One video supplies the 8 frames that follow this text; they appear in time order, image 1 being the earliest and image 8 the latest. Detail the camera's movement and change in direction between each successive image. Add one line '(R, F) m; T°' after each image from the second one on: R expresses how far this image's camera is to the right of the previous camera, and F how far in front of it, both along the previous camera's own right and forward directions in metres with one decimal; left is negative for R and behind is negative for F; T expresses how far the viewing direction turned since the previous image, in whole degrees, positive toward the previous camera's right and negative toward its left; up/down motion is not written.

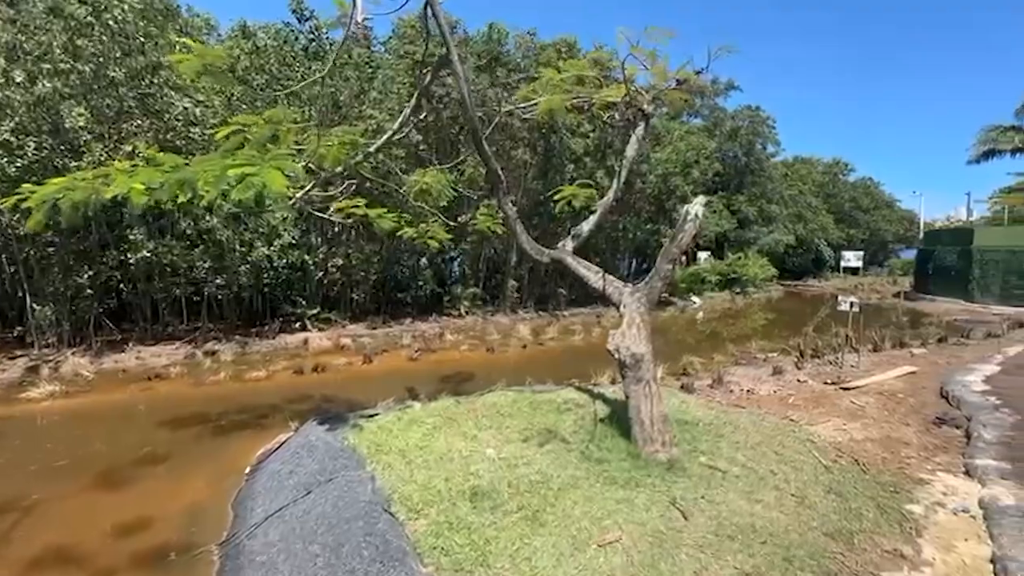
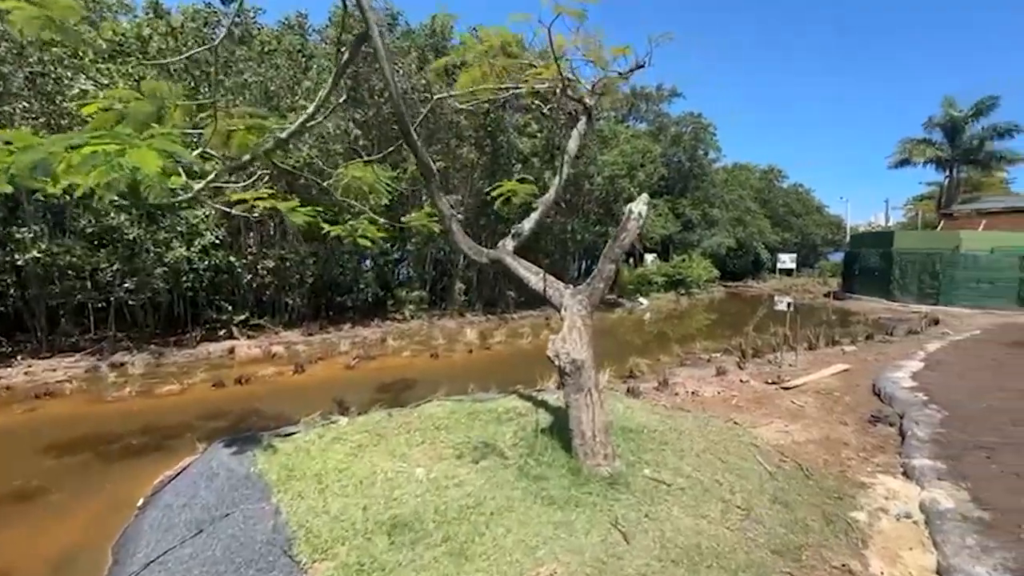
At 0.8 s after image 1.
(+0.2, +0.4) m; +6°
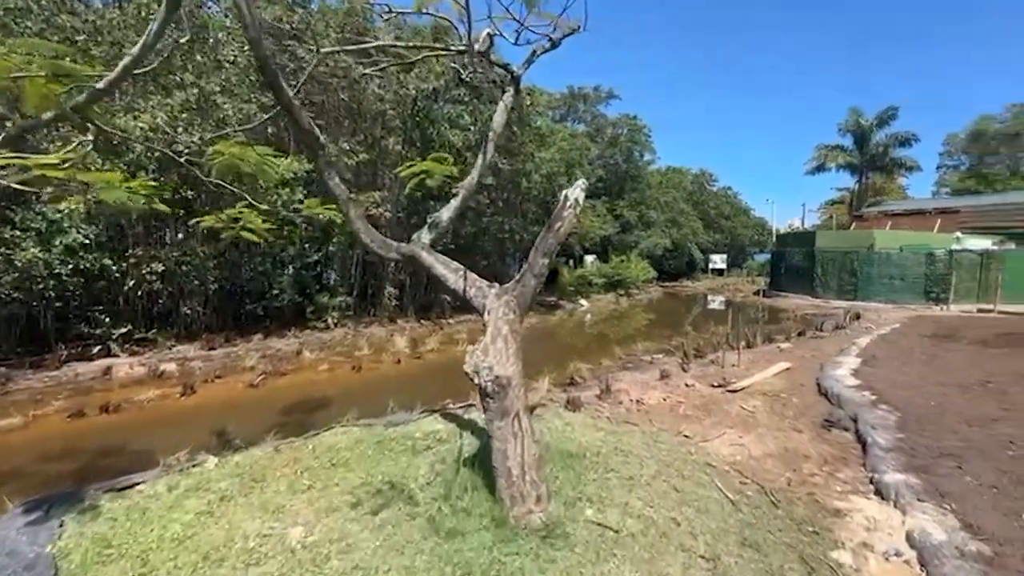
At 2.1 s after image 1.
(+0.3, +1.0) m; +7°
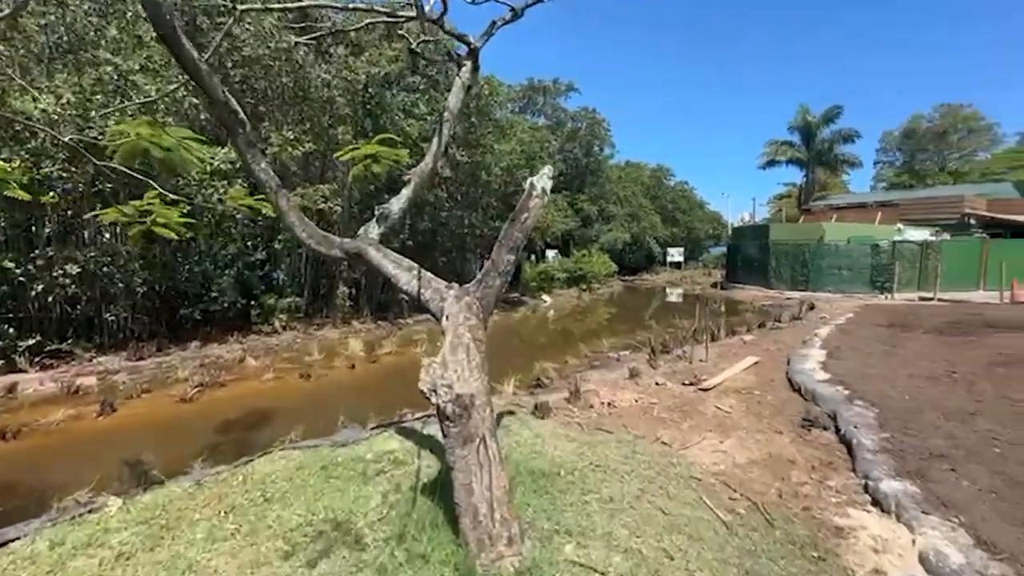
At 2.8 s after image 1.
(0.0, +0.6) m; +5°
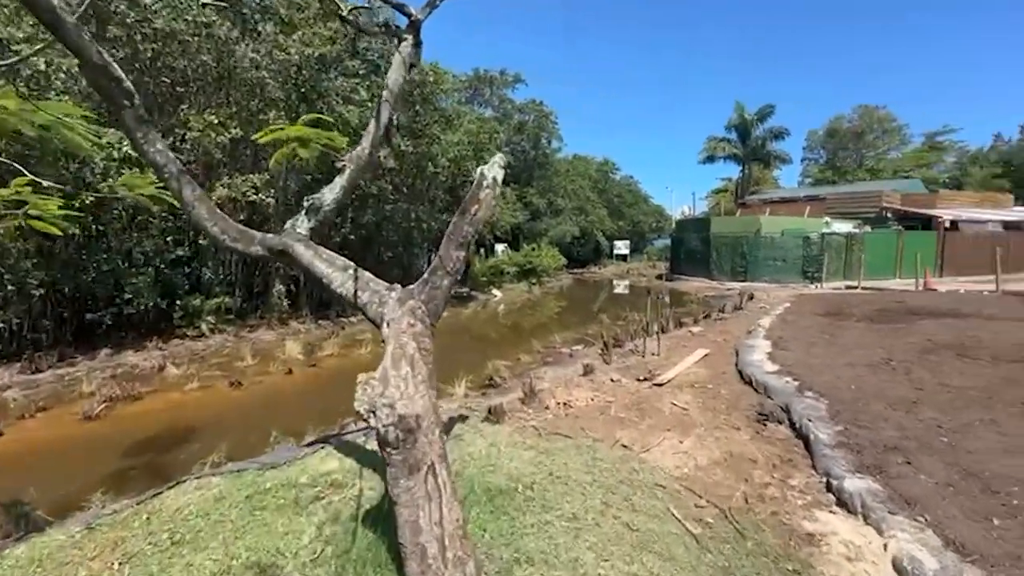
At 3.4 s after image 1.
(0.0, +0.4) m; +6°
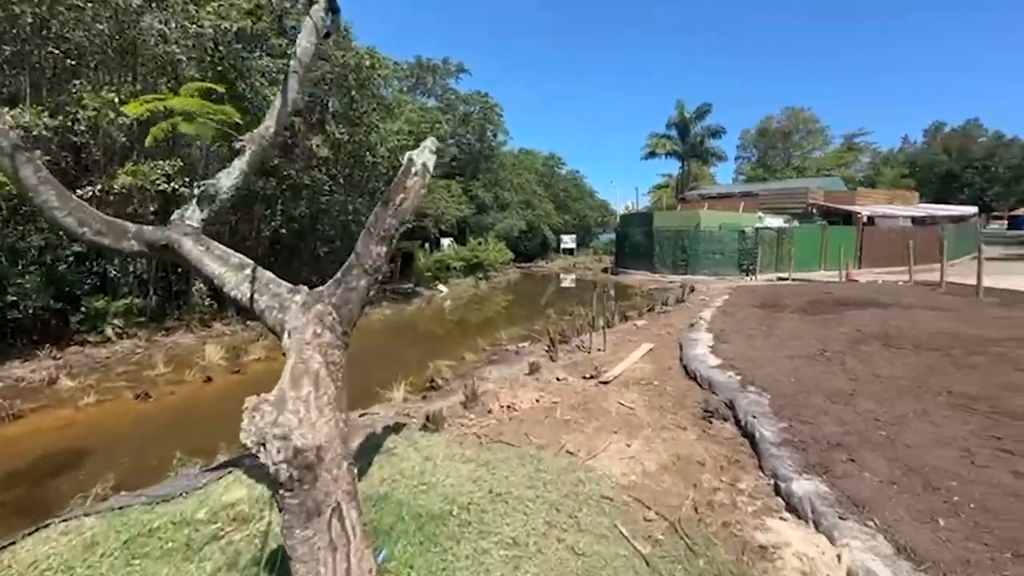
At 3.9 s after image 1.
(+0.1, +0.4) m; +6°
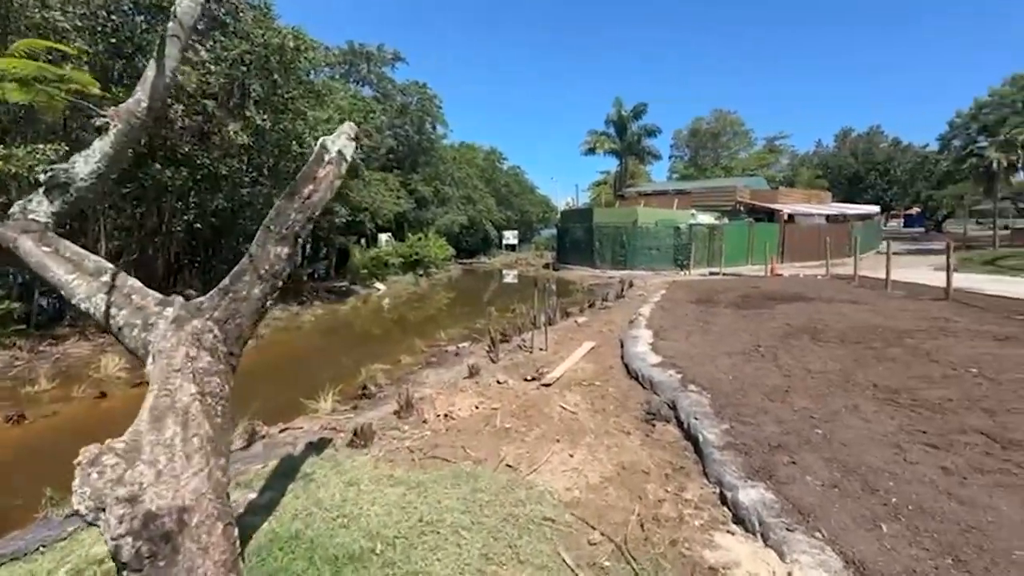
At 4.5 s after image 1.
(+0.1, +0.4) m; +7°
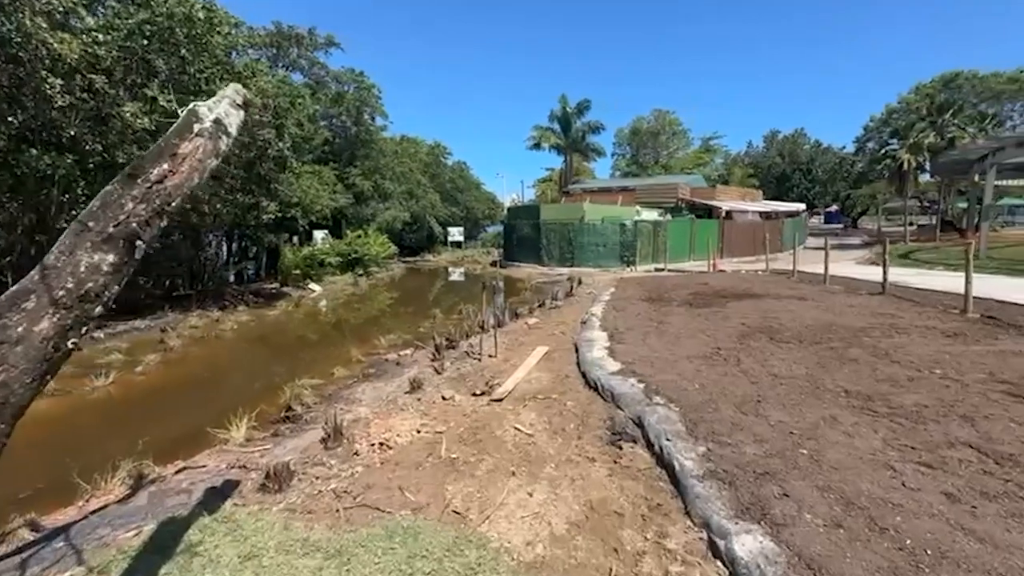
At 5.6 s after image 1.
(0.0, +0.8) m; +6°
